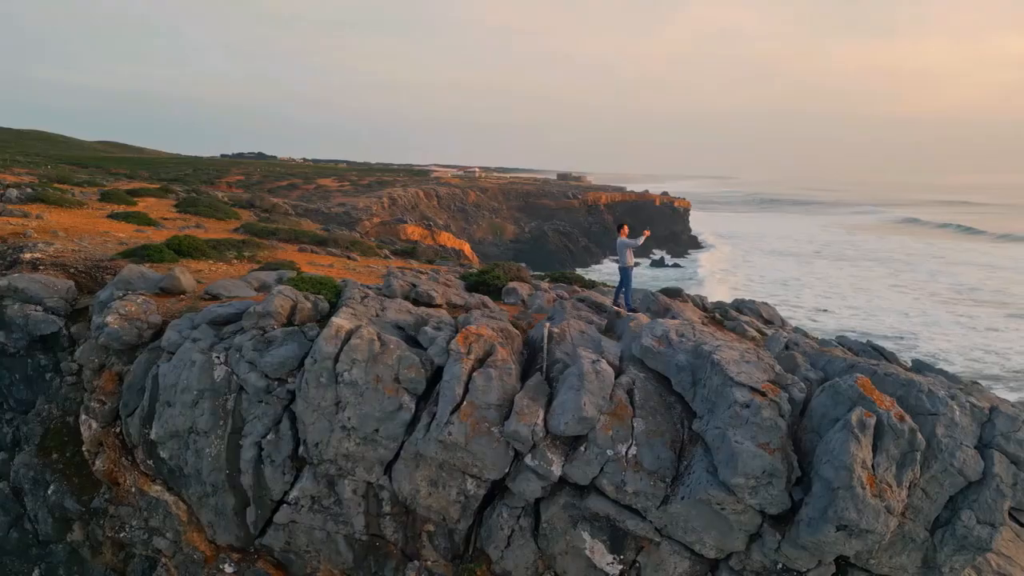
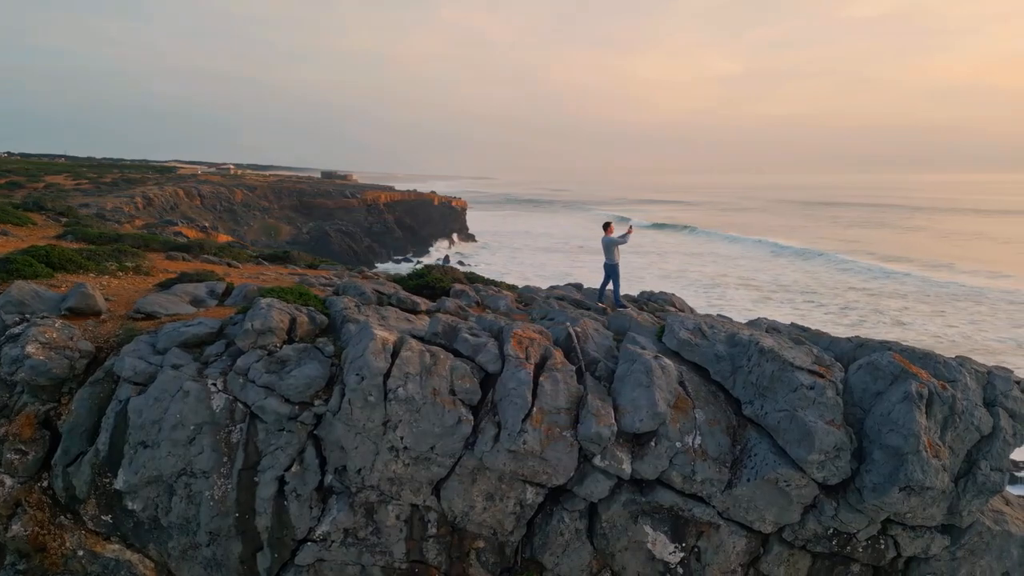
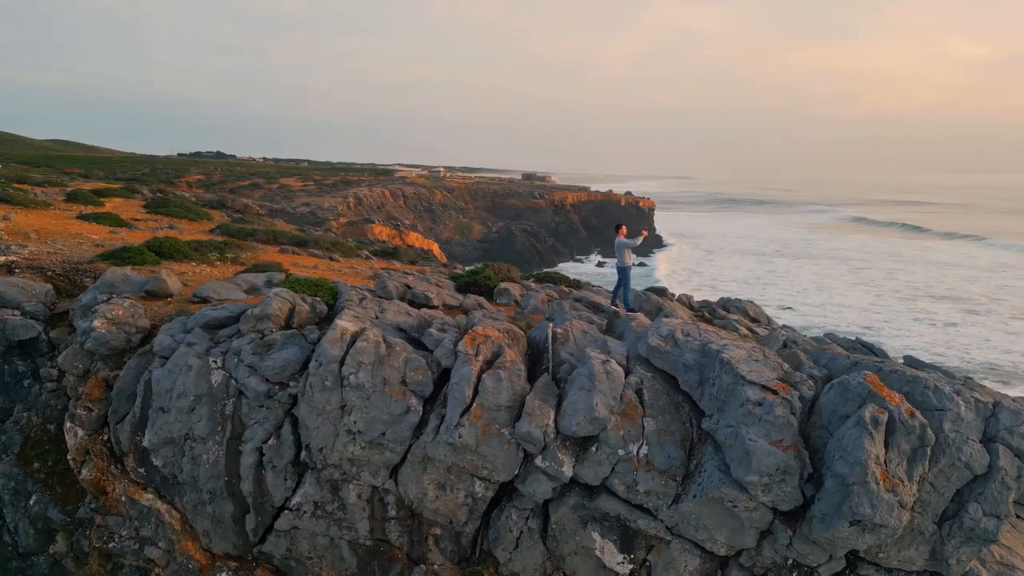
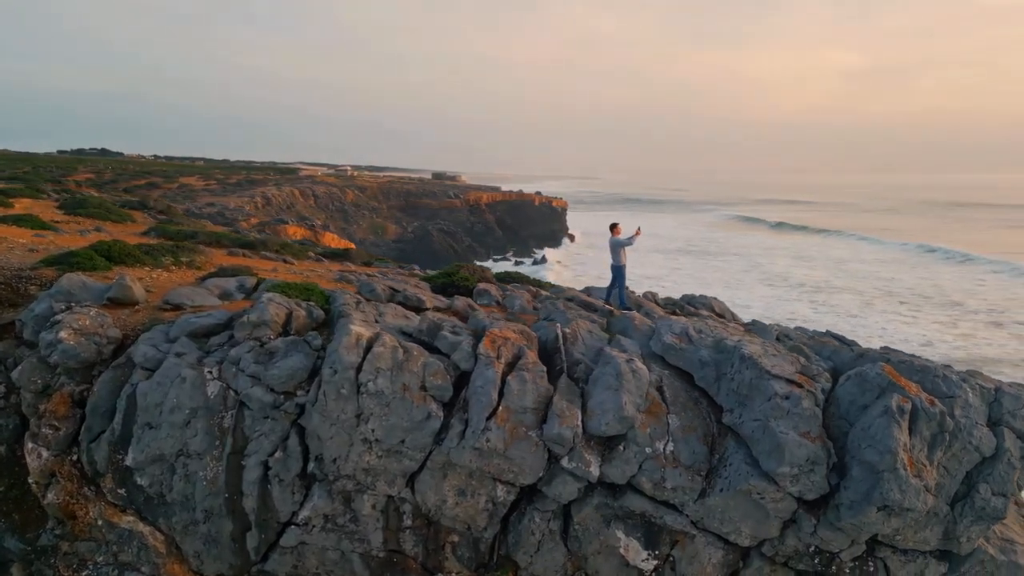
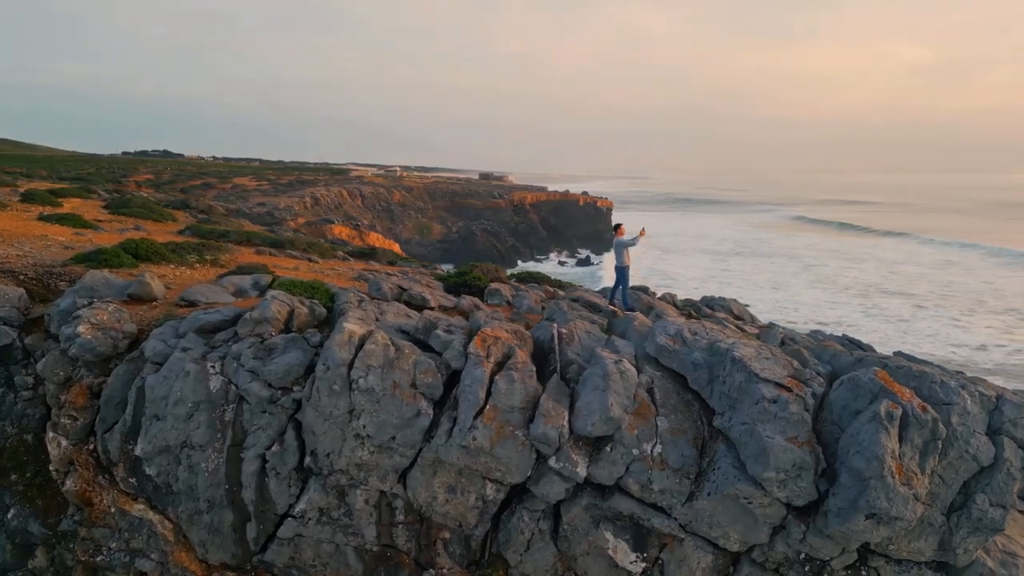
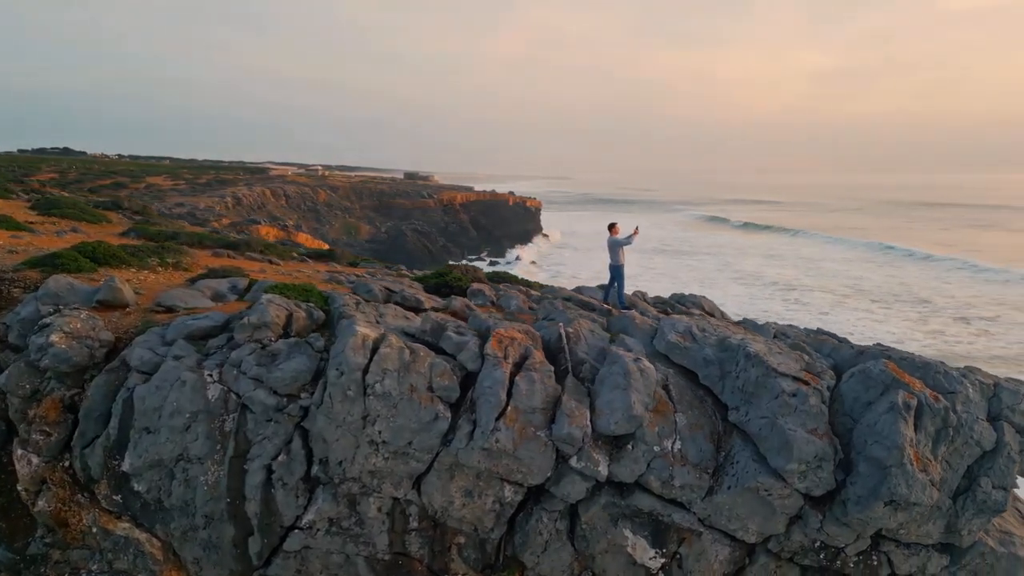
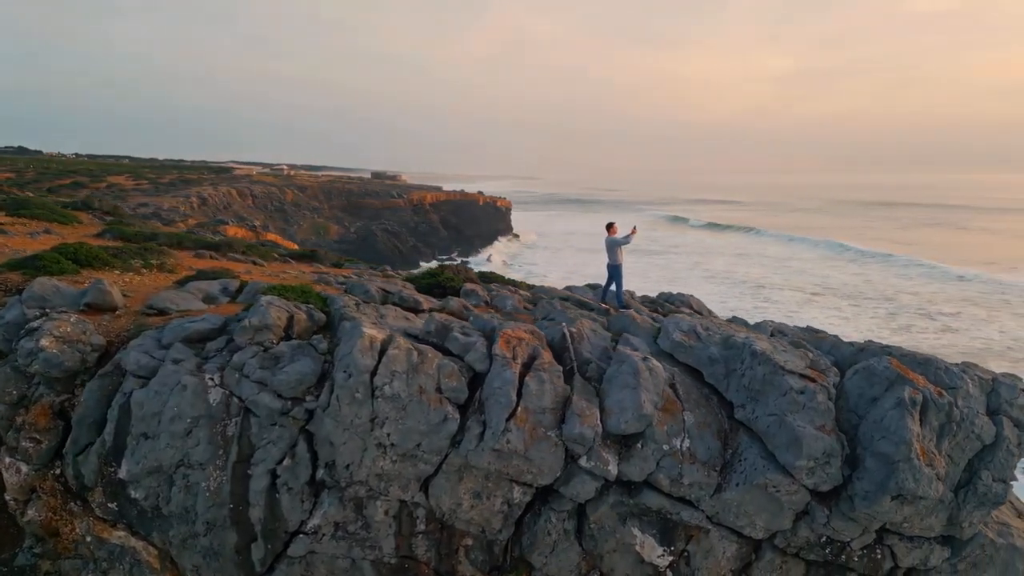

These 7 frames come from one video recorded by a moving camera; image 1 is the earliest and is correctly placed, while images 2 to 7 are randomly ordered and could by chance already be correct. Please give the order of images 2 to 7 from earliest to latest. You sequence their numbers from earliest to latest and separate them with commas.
3, 5, 4, 6, 7, 2
